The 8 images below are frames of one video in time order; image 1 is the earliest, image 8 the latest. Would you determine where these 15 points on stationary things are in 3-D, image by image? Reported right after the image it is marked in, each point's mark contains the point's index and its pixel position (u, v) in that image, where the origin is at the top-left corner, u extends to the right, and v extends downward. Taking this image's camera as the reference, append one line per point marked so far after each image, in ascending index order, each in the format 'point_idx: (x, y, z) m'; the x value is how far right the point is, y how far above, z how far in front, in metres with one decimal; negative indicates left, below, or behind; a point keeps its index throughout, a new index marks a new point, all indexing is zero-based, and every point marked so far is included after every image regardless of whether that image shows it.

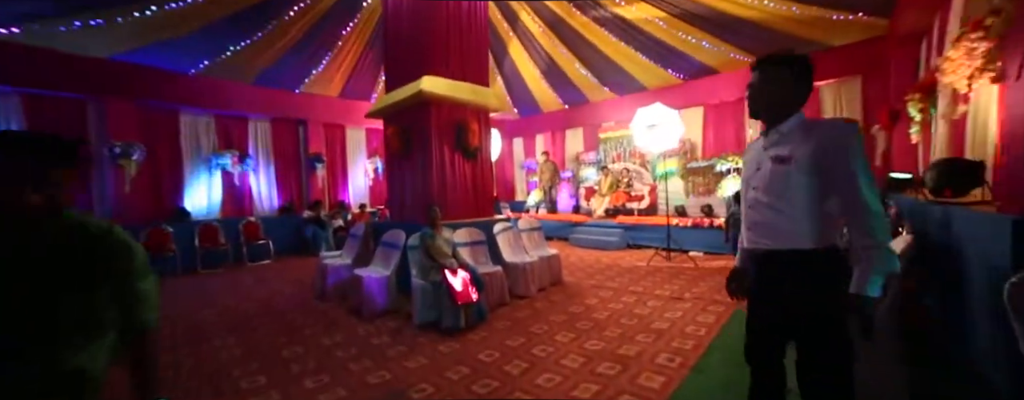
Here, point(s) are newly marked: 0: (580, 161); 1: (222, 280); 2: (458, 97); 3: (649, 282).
0: (+1.7, +1.0, +9.3) m
1: (-3.3, -0.9, +4.2) m
2: (-0.5, +1.0, +3.6) m
3: (+1.5, -0.9, +3.8) m
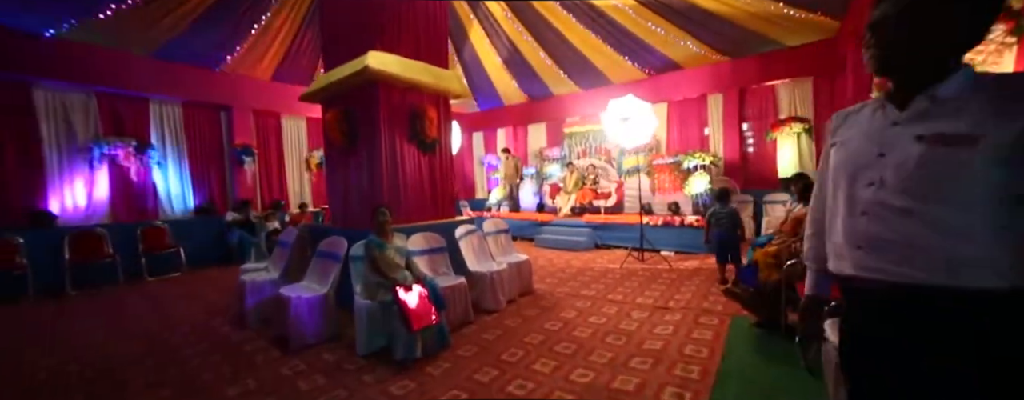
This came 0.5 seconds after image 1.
0: (+0.8, +1.1, +9.0) m
1: (-3.7, -0.9, +3.3) m
2: (-0.8, +1.0, +3.1) m
3: (+1.1, -0.9, +3.5) m
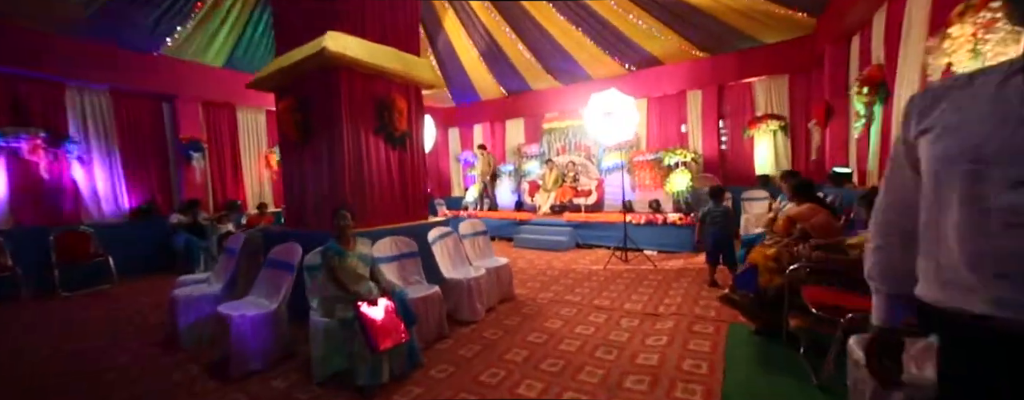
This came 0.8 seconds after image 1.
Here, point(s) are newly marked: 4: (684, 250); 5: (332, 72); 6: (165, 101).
0: (+0.2, +1.1, +8.7) m
1: (-3.9, -0.9, +2.8) m
2: (-1.0, +1.0, +2.7) m
3: (+0.9, -0.8, +3.3) m
4: (+2.4, -0.7, +5.0) m
5: (-1.3, +0.9, +2.7) m
6: (-4.5, +1.3, +4.8) m
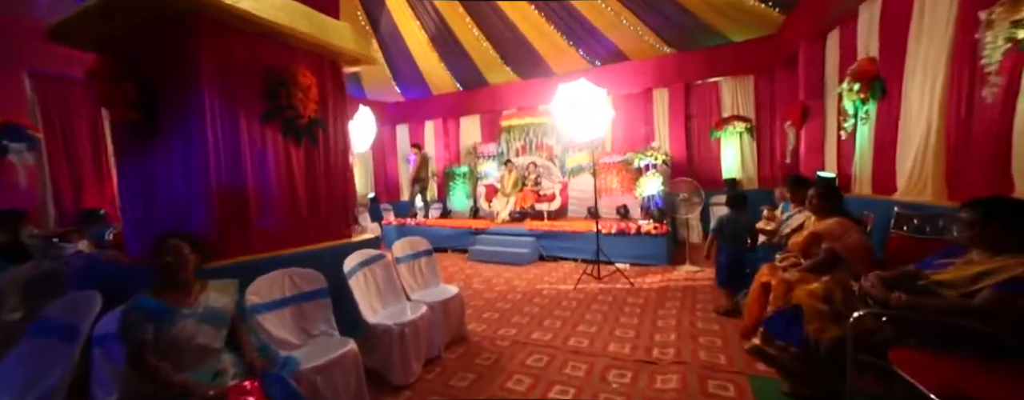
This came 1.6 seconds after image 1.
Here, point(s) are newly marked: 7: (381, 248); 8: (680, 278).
0: (-0.8, +1.0, +8.0) m
1: (-4.1, -1.0, +1.6) m
2: (-1.3, +0.9, +1.9) m
3: (+0.6, -0.9, +2.7) m
4: (+1.8, -0.8, +4.5) m
5: (-1.6, +0.9, +1.8) m
6: (-5.0, +1.2, +3.5) m
7: (-0.9, -0.3, +2.5) m
8: (+1.8, -0.8, +3.9) m
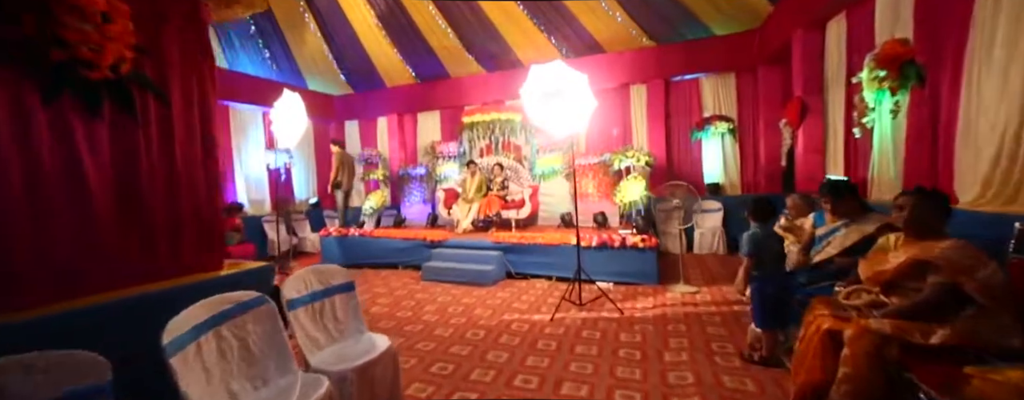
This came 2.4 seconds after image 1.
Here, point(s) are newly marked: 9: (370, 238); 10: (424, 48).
0: (-1.5, +0.9, +7.1) m
1: (-4.2, -1.1, +0.4) m
2: (-1.4, +0.9, +1.0) m
3: (+0.4, -1.0, +1.9) m
4: (+1.4, -0.9, +3.9) m
5: (-1.7, +0.8, +0.9) m
6: (-5.3, +1.1, +2.2) m
7: (-1.1, -0.4, +1.6) m
8: (+1.5, -0.9, +3.2) m
9: (-2.1, -0.6, +5.4) m
10: (-1.5, +2.6, +6.2) m
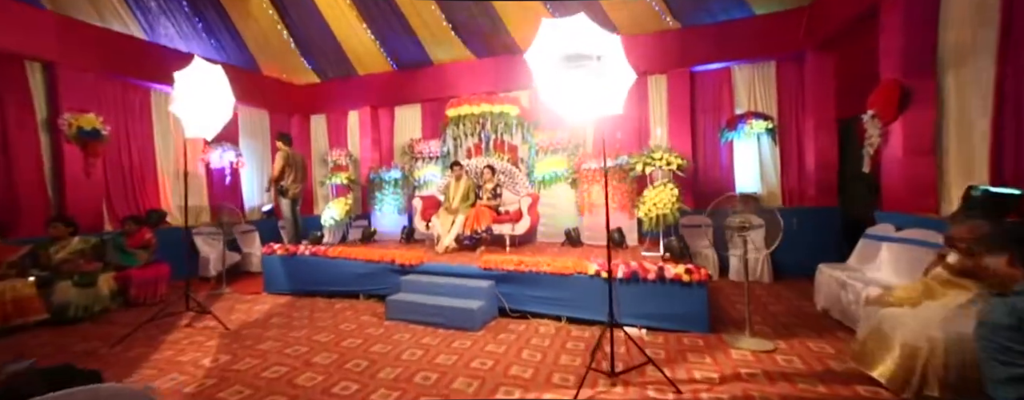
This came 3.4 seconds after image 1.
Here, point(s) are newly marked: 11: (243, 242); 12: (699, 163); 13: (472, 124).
0: (-1.6, +0.7, +5.9) m
1: (-4.1, -1.1, -0.8) m
2: (-1.3, +0.9, -0.2) m
3: (+0.4, -1.1, +0.8) m
4: (+1.4, -1.0, +2.8) m
5: (-1.6, +0.8, -0.3) m
6: (-5.2, +1.1, +1.0) m
7: (-1.1, -0.4, +0.5) m
8: (+1.4, -1.0, +2.2) m
9: (-2.2, -0.7, +4.3) m
10: (-1.6, +2.4, +5.0) m
11: (-3.9, -0.6, +5.2) m
12: (+2.6, +0.5, +5.1) m
13: (-0.6, +1.1, +5.5) m
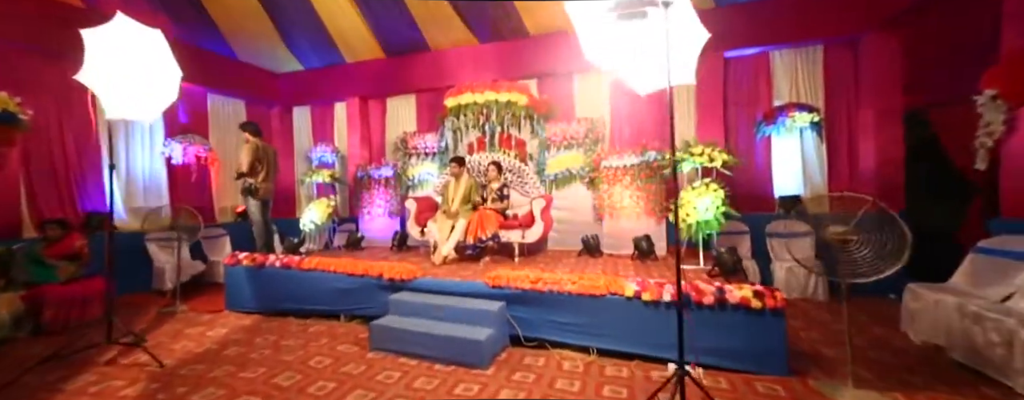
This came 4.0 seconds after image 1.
0: (-1.5, +0.7, +5.3) m
1: (-4.0, -1.0, -1.5) m
2: (-1.2, +0.9, -0.9) m
3: (+0.5, -1.1, +0.2) m
4: (+1.5, -1.0, +2.1) m
5: (-1.5, +0.8, -1.0) m
6: (-5.1, +1.2, +0.2) m
7: (-0.9, -0.4, -0.2) m
8: (+1.6, -1.0, +1.5) m
9: (-2.1, -0.7, +3.6) m
10: (-1.5, +2.4, +4.4) m
11: (-3.8, -0.6, +4.5) m
12: (+2.7, +0.5, +4.4) m
13: (-0.5, +1.1, +4.8) m
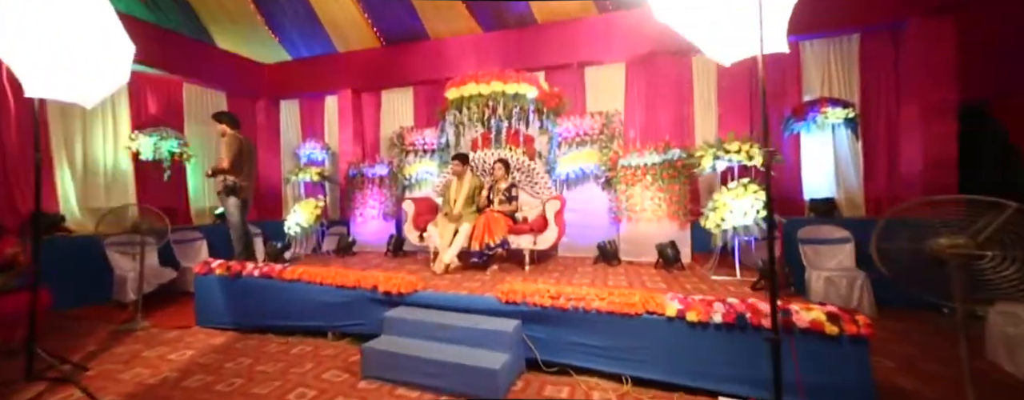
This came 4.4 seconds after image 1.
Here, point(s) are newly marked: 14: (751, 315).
0: (-1.4, +0.7, +4.8) m
1: (-3.8, -1.0, -2.0) m
2: (-1.0, +0.9, -1.3) m
3: (+0.7, -1.1, -0.3) m
4: (+1.6, -1.0, +1.7) m
5: (-1.3, +0.8, -1.4) m
6: (-4.9, +1.2, -0.3) m
7: (-0.7, -0.4, -0.6) m
8: (+1.7, -1.1, +1.1) m
9: (-2.0, -0.7, +3.1) m
10: (-1.3, +2.4, +3.9) m
11: (-3.7, -0.6, +4.0) m
12: (+2.8, +0.4, +4.1) m
13: (-0.4, +1.1, +4.4) m
14: (+1.3, -0.6, +2.0) m
